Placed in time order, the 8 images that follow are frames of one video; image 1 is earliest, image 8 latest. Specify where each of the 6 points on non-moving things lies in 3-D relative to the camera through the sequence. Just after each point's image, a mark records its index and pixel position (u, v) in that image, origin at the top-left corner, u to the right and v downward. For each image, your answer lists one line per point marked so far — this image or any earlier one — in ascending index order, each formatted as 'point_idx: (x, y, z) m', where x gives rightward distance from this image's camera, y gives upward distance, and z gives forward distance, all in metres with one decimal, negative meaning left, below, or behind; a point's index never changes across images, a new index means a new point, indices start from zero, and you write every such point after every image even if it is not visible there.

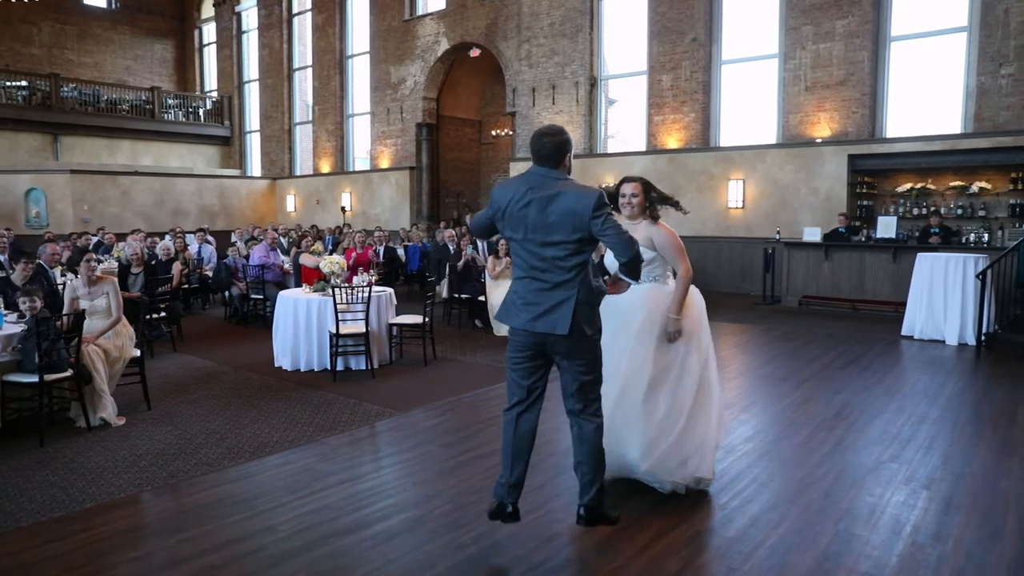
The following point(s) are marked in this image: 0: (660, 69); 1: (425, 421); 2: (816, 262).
0: (+2.8, +4.2, +13.7) m
1: (-0.6, -0.9, +4.9) m
2: (+4.7, +0.4, +10.8) m
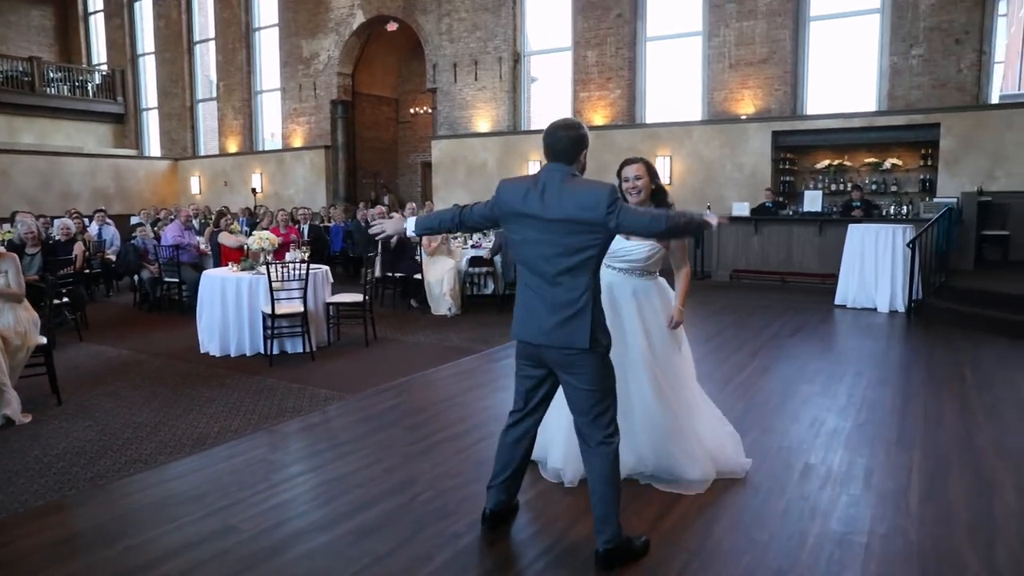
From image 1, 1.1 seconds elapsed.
0: (+1.4, +4.6, +13.6) m
1: (-0.8, -0.7, +4.5) m
2: (+3.6, +0.8, +11.0) m
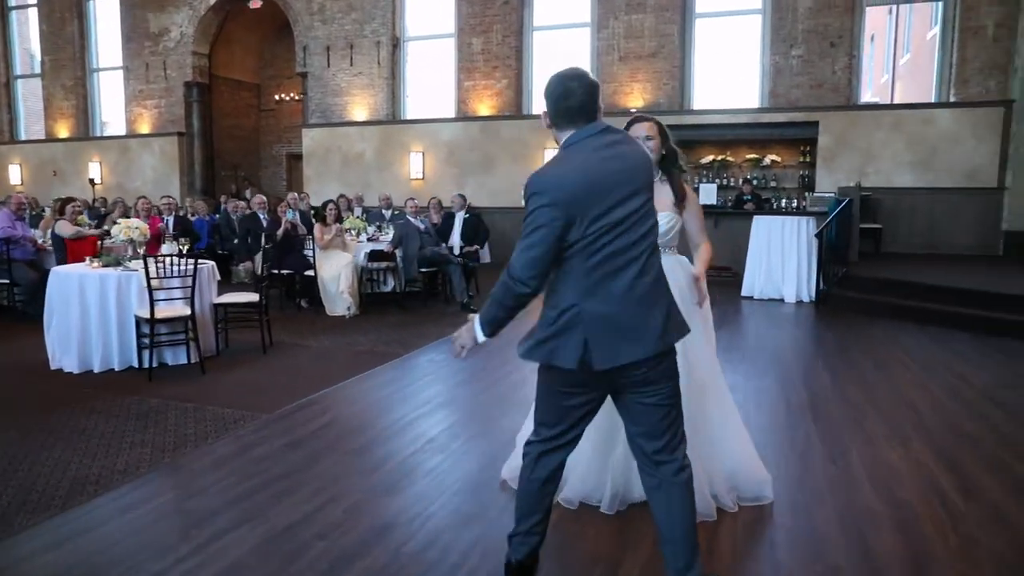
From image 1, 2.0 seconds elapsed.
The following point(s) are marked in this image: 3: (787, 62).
0: (-0.8, +4.7, +13.0) m
1: (-1.1, -0.7, +3.7) m
2: (+2.0, +0.9, +11.0) m
3: (+4.5, +3.7, +11.6) m
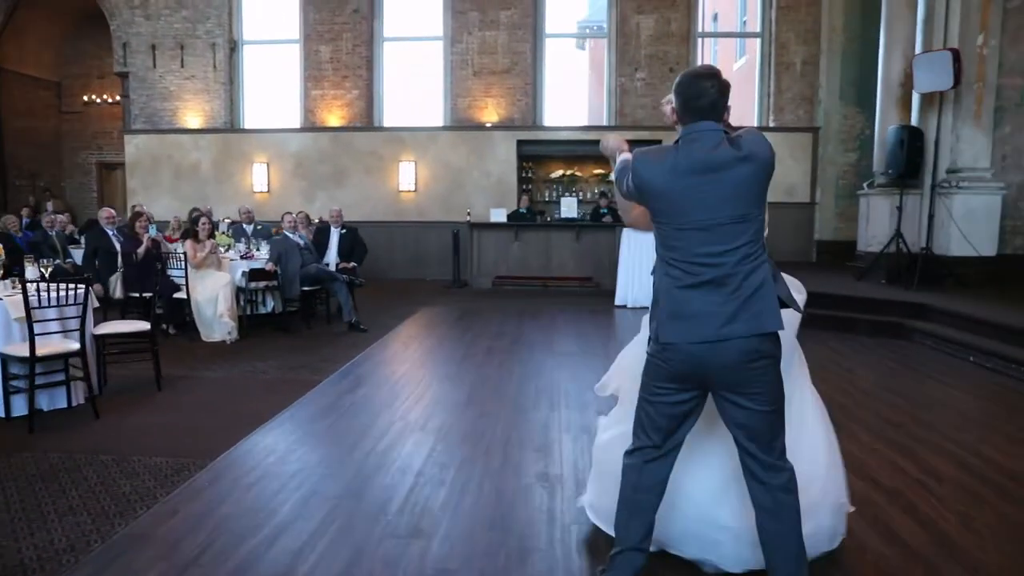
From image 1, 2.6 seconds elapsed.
0: (-3.4, +4.4, +12.5) m
1: (-1.2, -0.8, +3.3) m
2: (-0.1, +0.7, +11.2) m
3: (+2.1, +3.6, +12.4) m
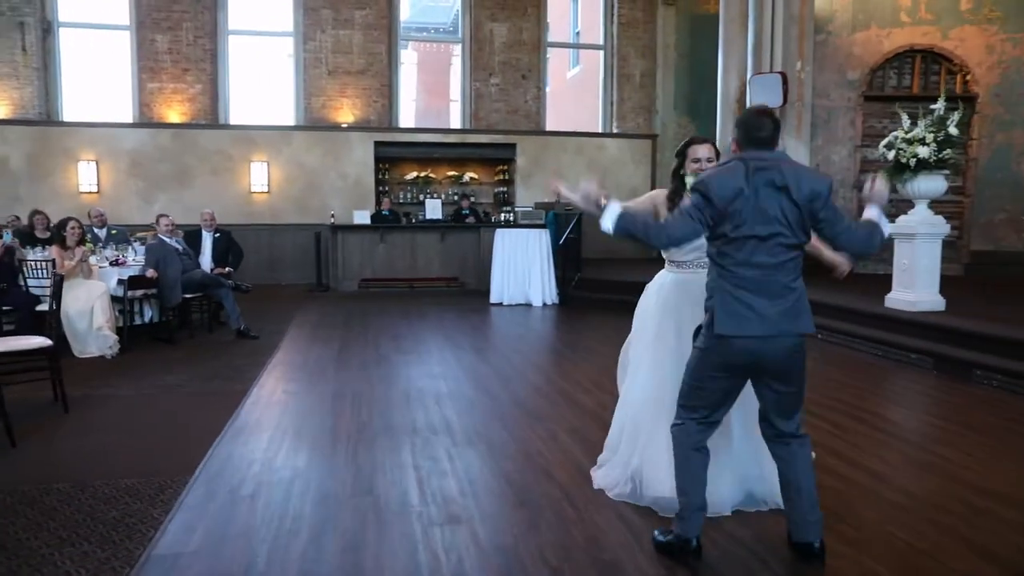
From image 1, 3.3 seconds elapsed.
0: (-5.8, +4.2, +11.5) m
1: (-1.2, -0.8, +3.2) m
2: (-2.2, +0.7, +11.1) m
3: (-0.4, +3.6, +12.8) m
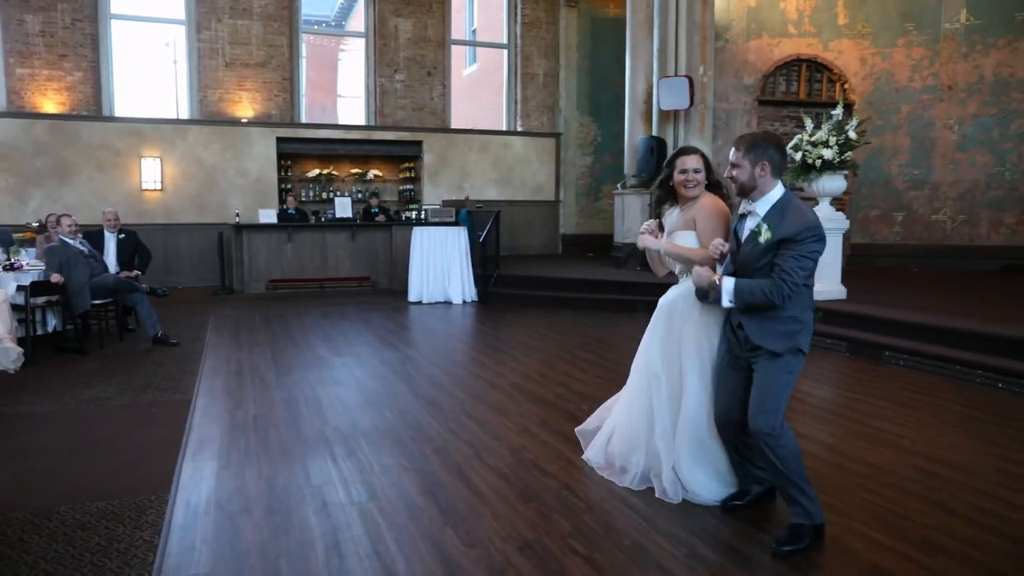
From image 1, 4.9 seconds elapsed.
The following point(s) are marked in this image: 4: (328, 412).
0: (-7.2, +4.1, +10.5) m
1: (-1.2, -0.9, +3.1) m
2: (-3.5, +0.7, +10.7) m
3: (-2.1, +3.6, +12.7) m
4: (-1.1, -0.7, +4.3) m
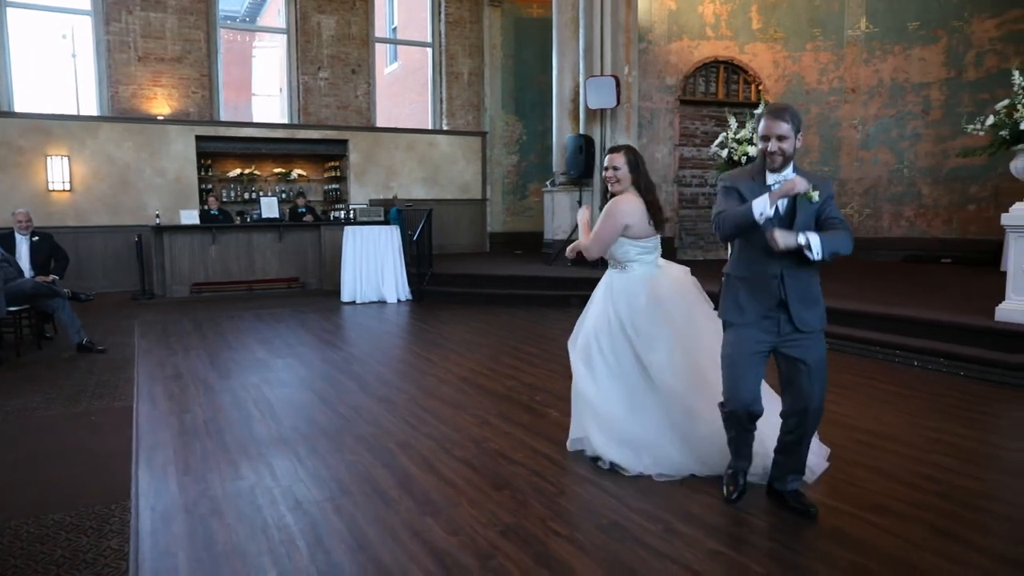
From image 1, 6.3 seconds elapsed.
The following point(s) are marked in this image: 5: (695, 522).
0: (-8.2, +4.0, +9.7) m
1: (-1.3, -0.9, +3.0) m
2: (-4.5, +0.6, +10.3) m
3: (-3.4, +3.6, +12.4) m
4: (-1.4, -0.7, +4.2) m
5: (+0.7, -0.9, +2.7) m
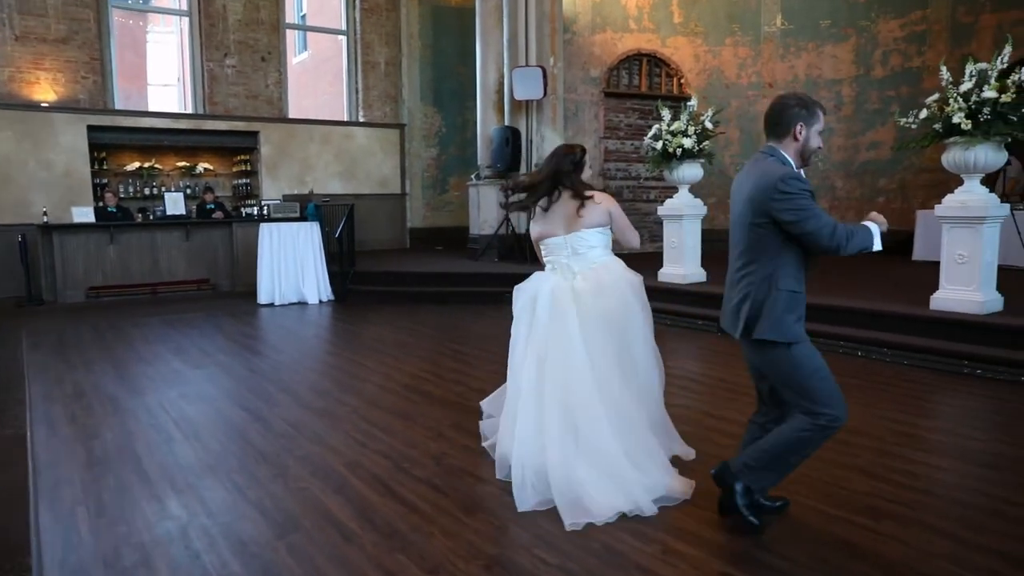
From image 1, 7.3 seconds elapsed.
0: (-9.2, +3.9, +8.3) m
1: (-1.4, -0.9, +2.6) m
2: (-5.4, +0.5, +9.4) m
3: (-4.7, +3.5, +11.6) m
4: (-1.6, -0.8, +3.8) m
5: (+0.6, -0.9, +2.4) m
